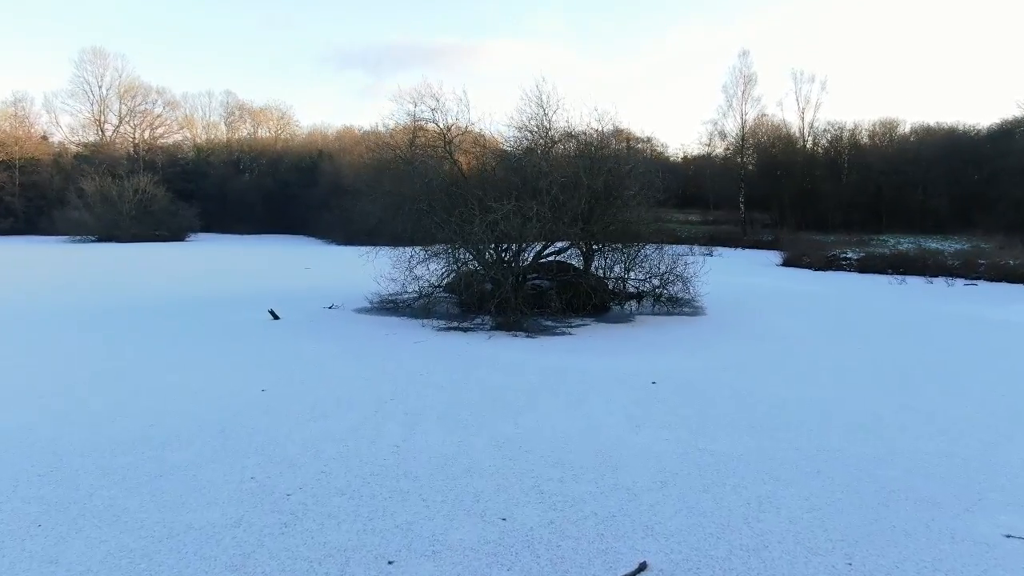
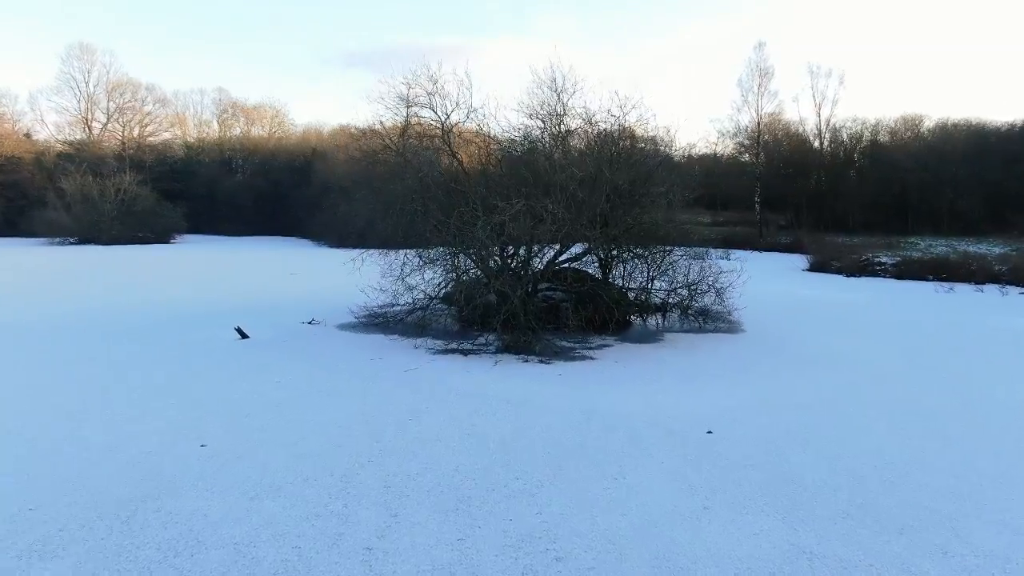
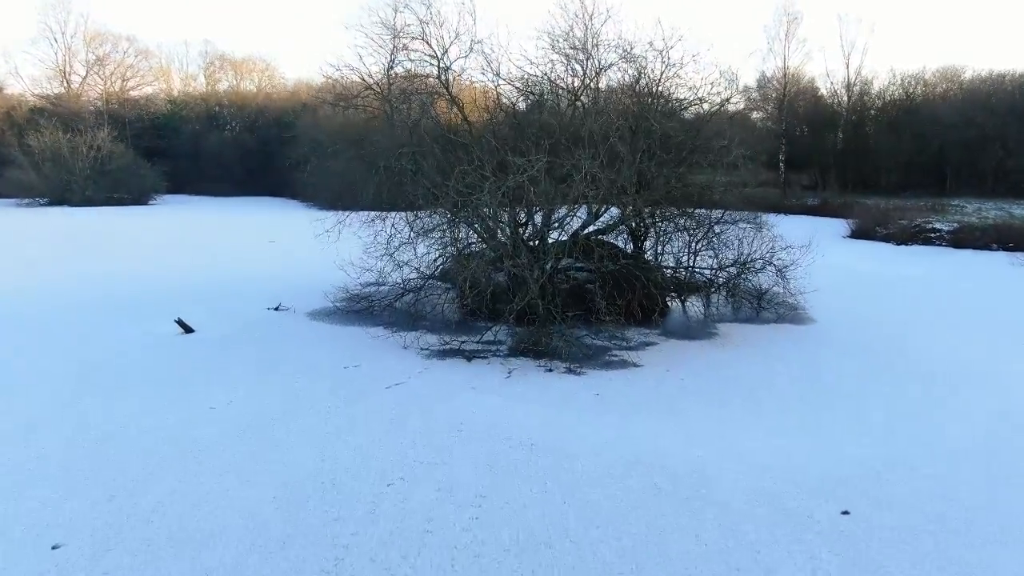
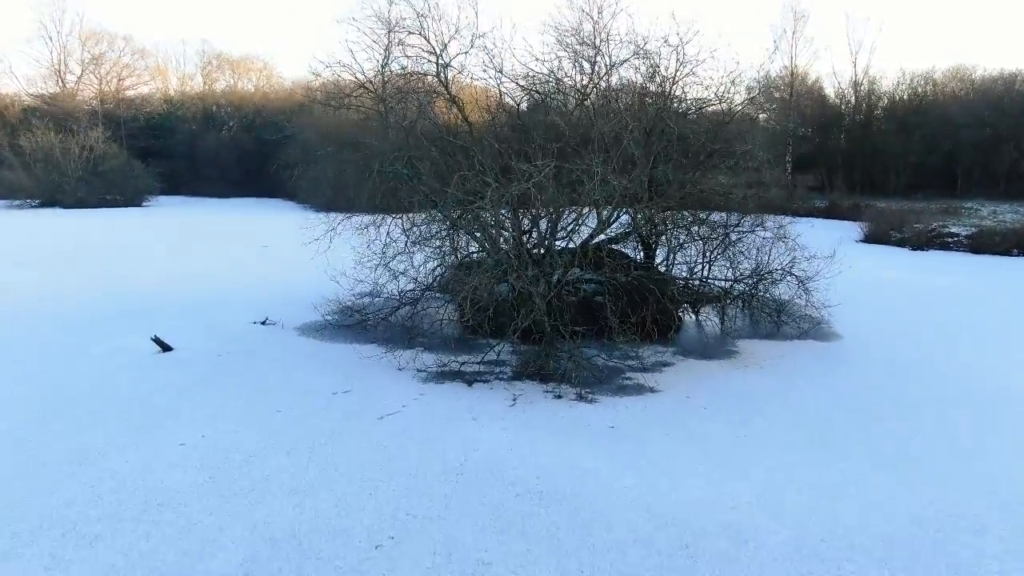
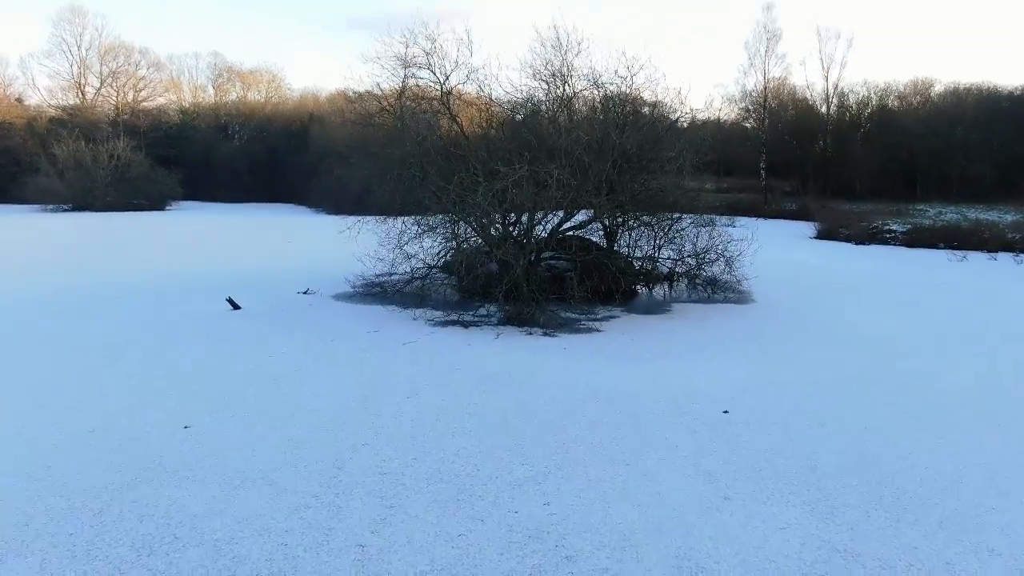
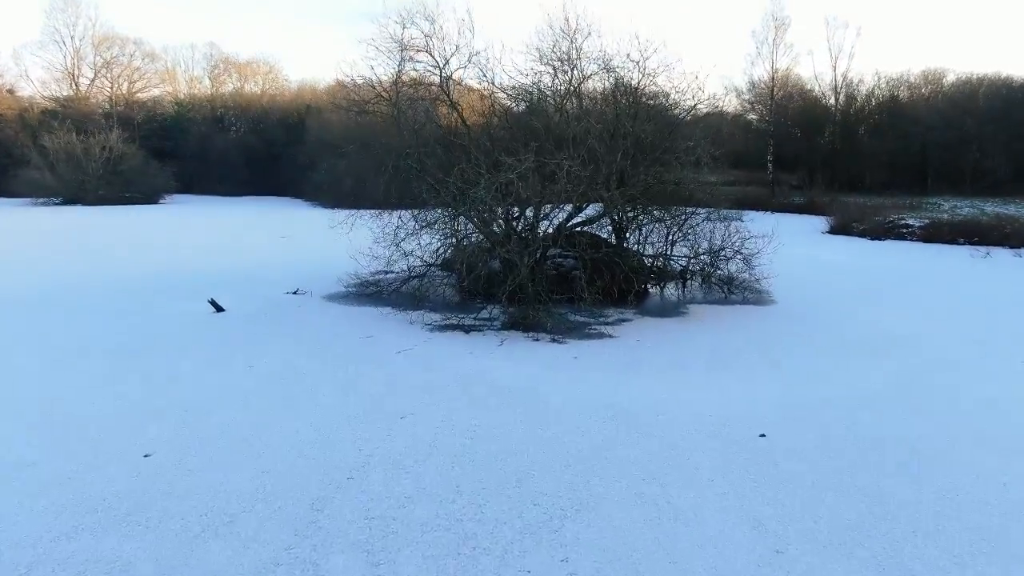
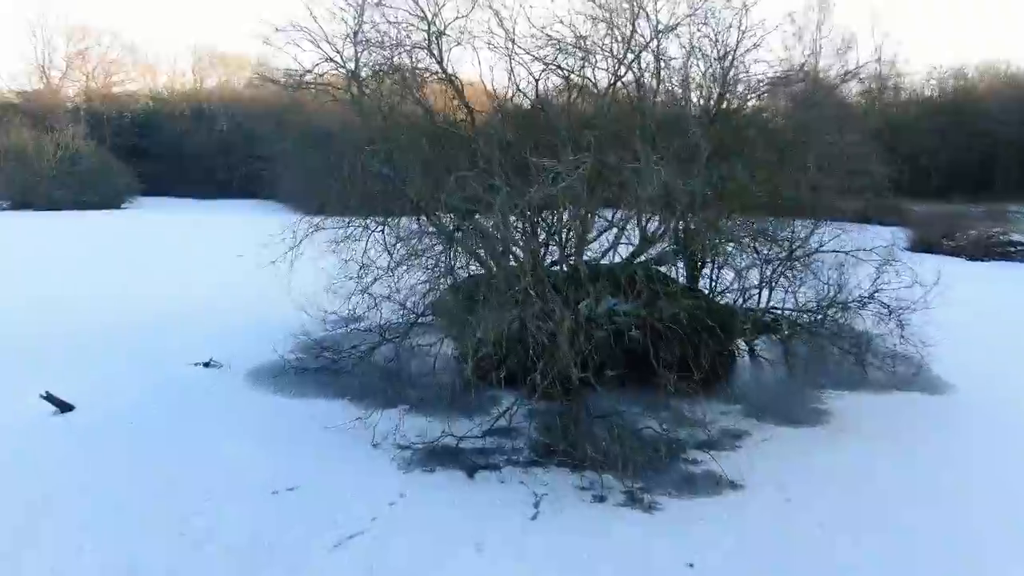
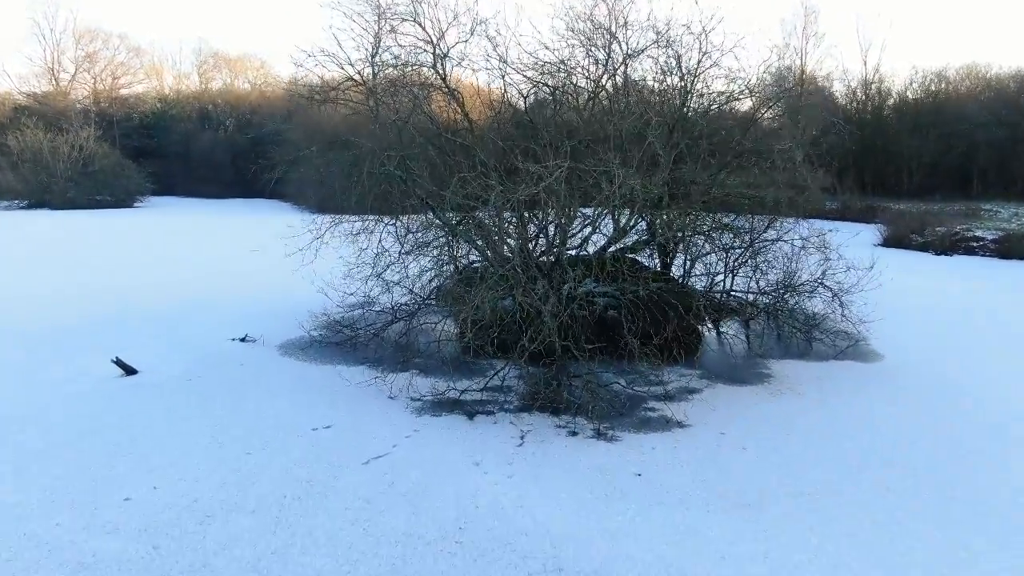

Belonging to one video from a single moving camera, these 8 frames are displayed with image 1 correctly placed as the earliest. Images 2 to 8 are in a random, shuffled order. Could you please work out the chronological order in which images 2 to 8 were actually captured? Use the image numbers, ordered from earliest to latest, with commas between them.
2, 5, 6, 3, 4, 8, 7
